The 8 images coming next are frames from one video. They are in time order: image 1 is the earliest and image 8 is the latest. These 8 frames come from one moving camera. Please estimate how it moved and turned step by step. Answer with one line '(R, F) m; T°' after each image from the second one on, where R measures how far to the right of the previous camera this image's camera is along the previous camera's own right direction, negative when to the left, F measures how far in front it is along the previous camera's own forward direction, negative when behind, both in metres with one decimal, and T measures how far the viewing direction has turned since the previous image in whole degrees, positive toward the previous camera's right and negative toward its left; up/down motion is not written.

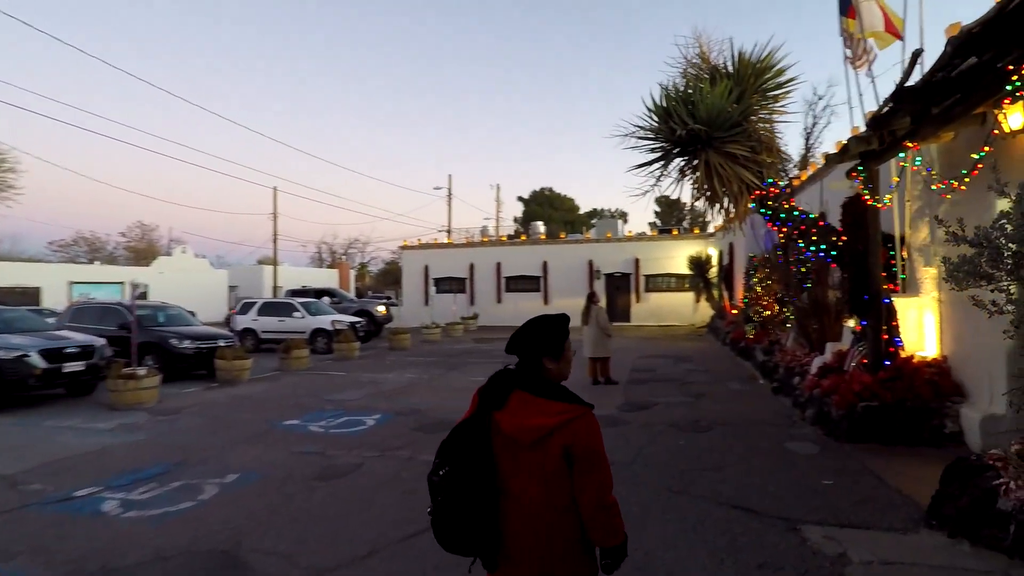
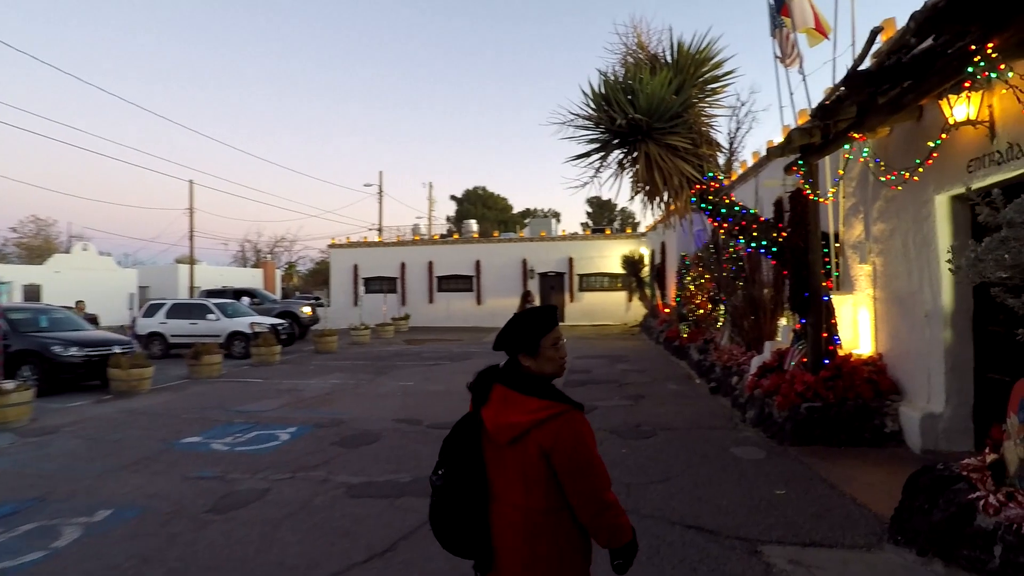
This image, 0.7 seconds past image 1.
(0.0, +0.6) m; +7°
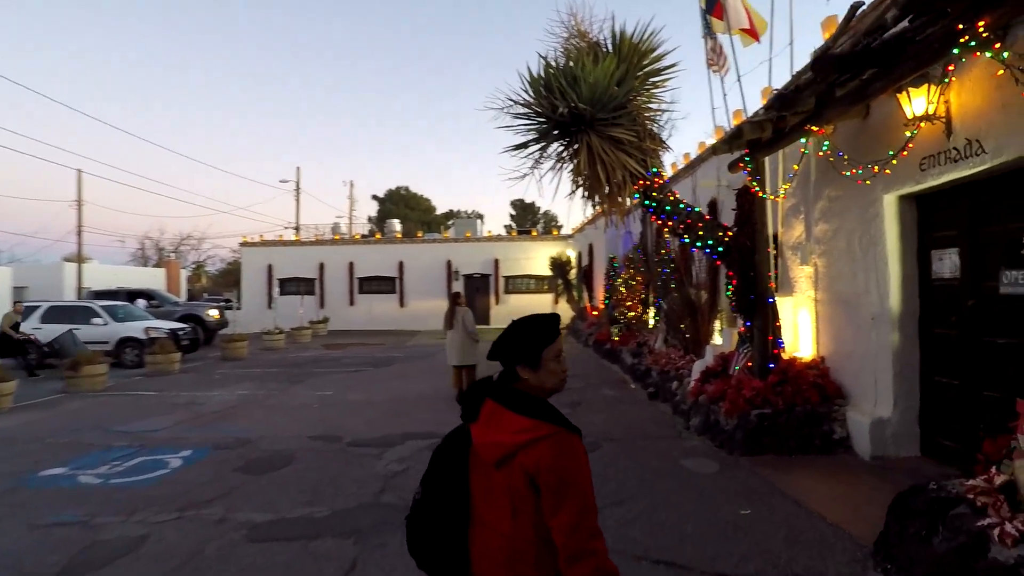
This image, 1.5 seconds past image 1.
(-0.1, +0.7) m; +8°
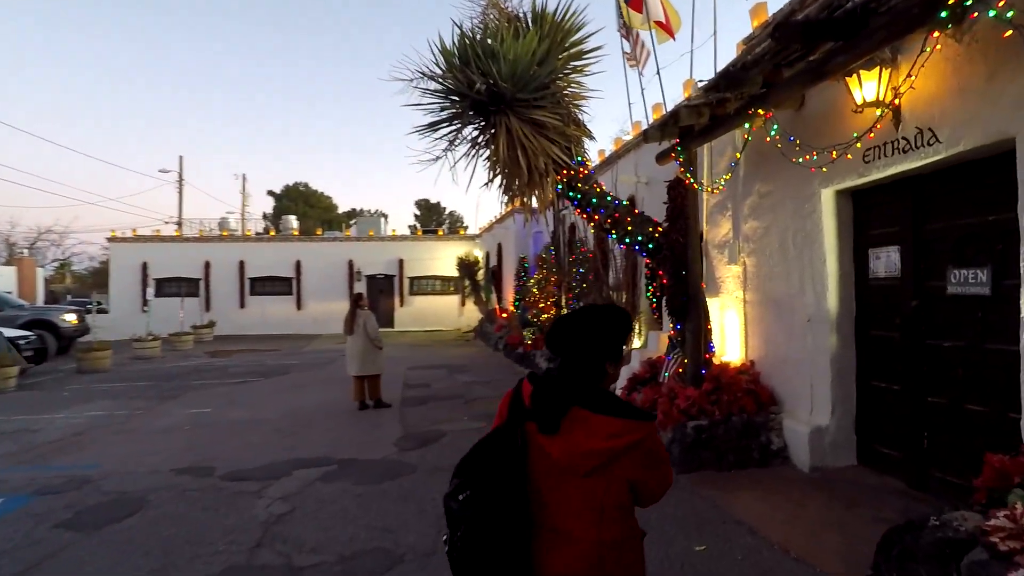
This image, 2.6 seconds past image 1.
(-0.1, +0.9) m; +9°
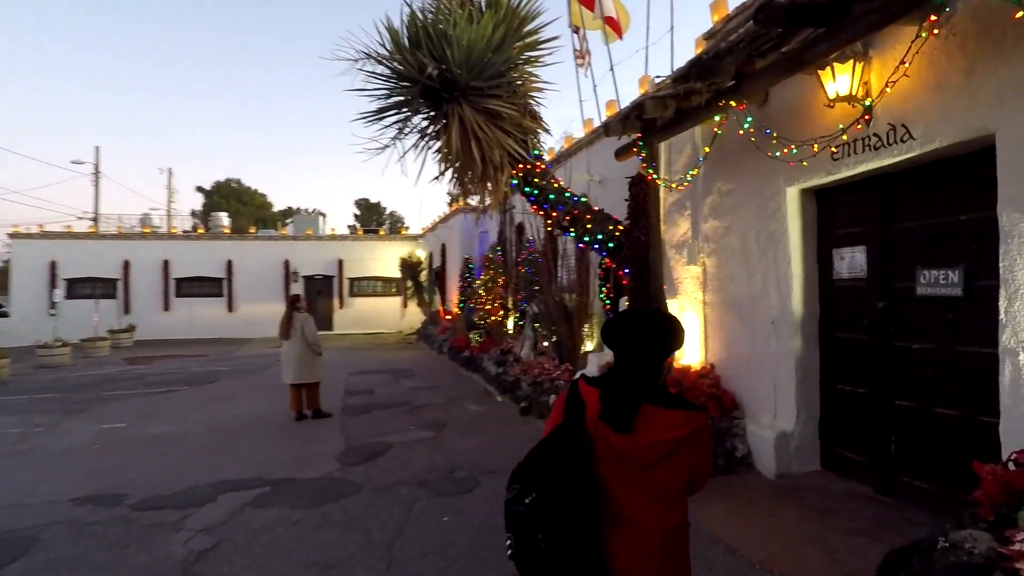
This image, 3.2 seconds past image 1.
(-0.1, +0.4) m; +6°
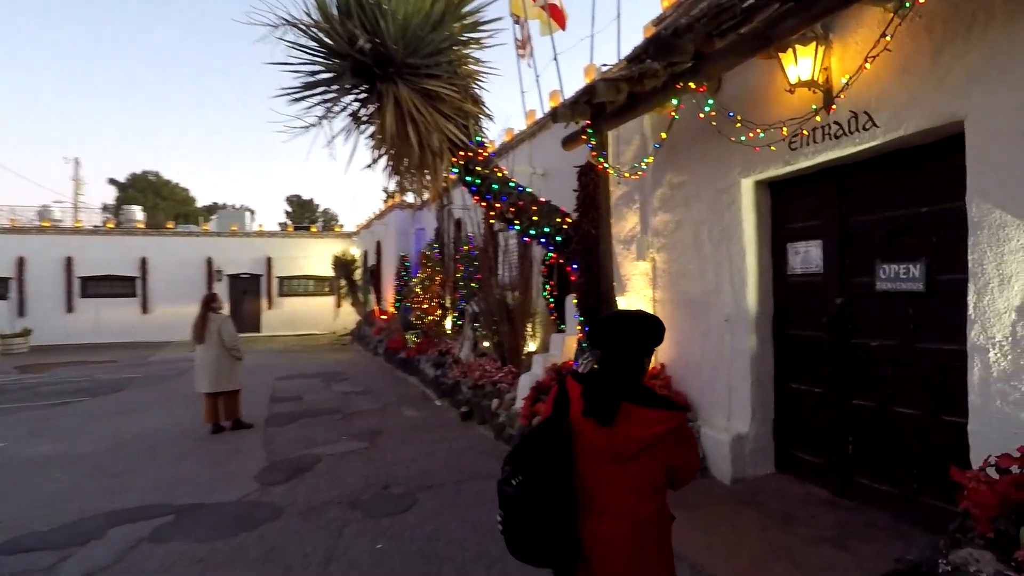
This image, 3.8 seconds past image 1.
(0.0, +0.5) m; +6°
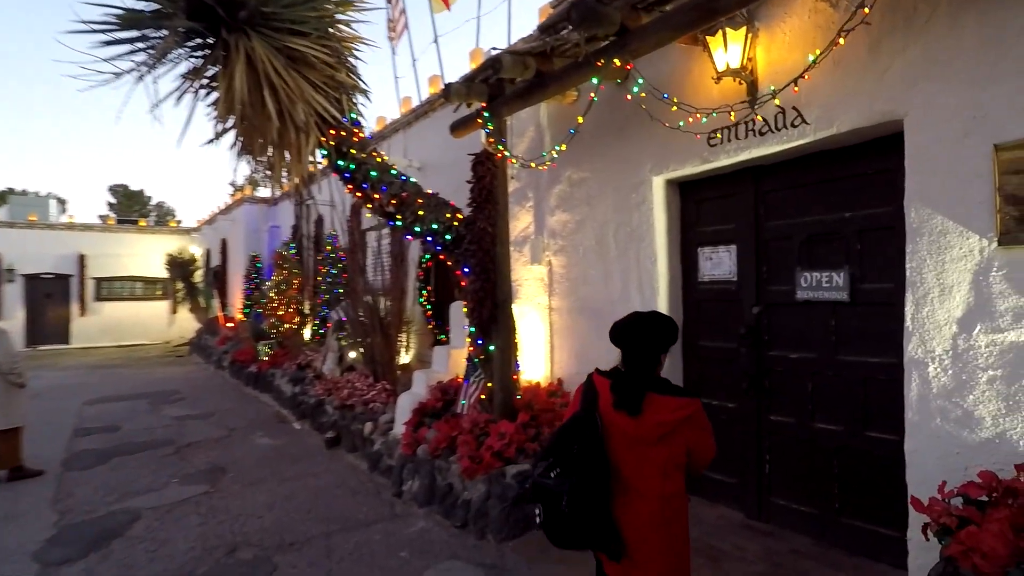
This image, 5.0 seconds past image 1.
(-0.2, +0.8) m; +13°
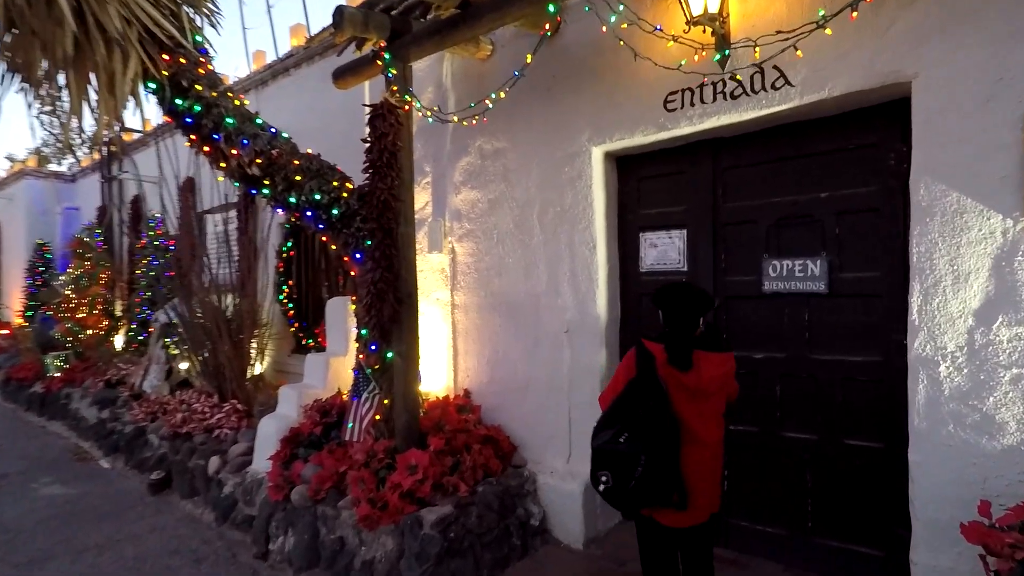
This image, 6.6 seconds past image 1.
(-0.4, +1.0) m; +15°
